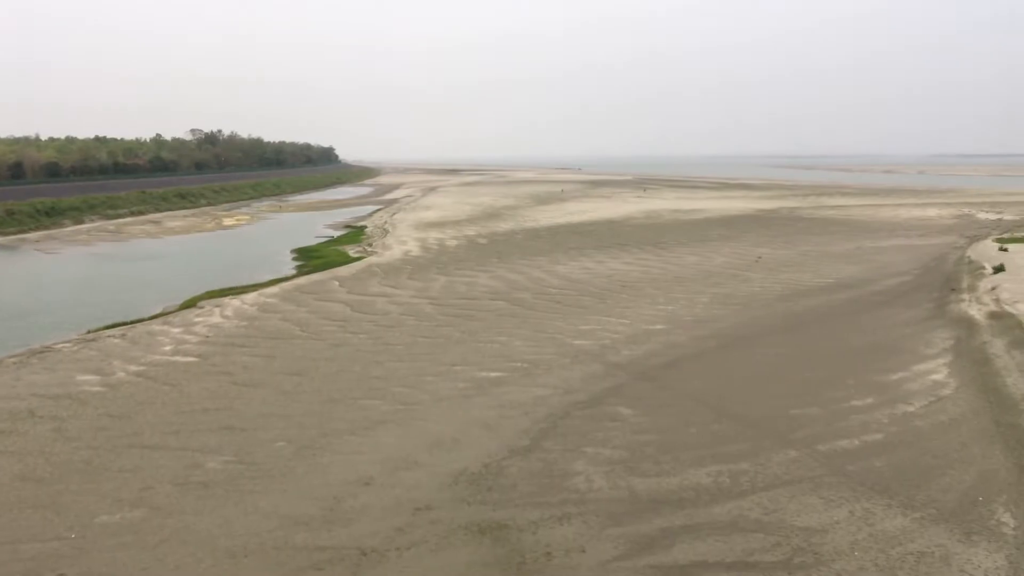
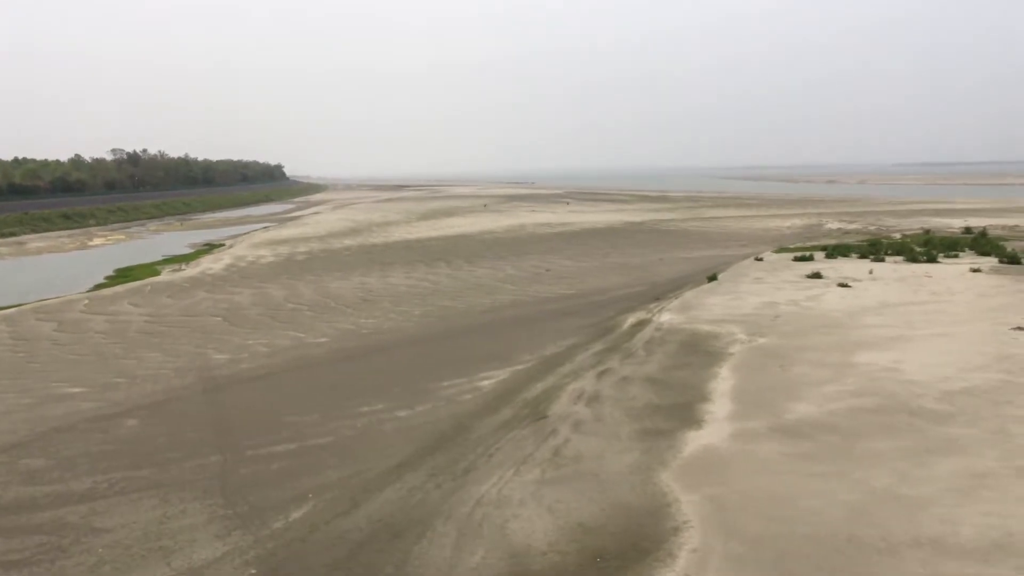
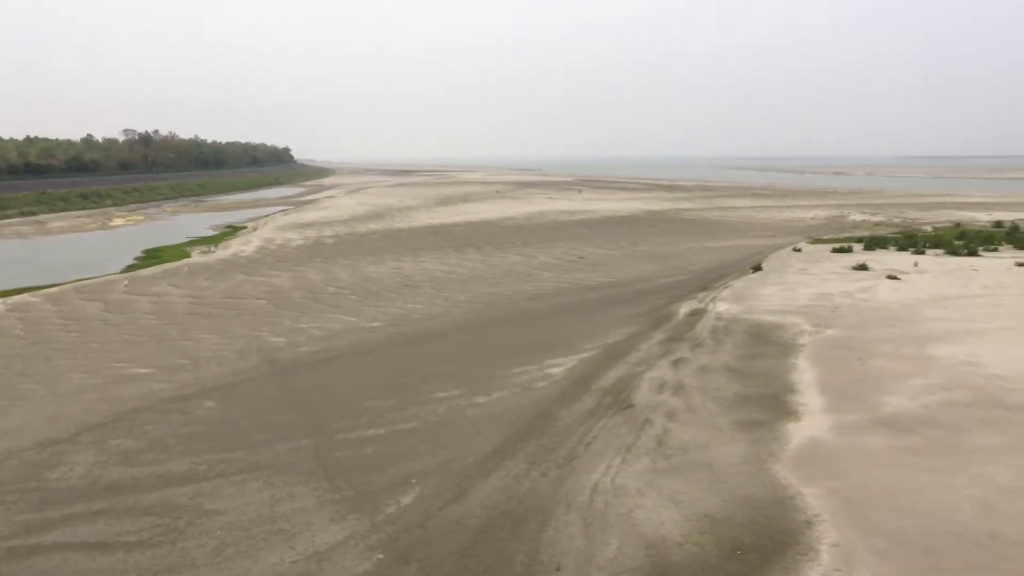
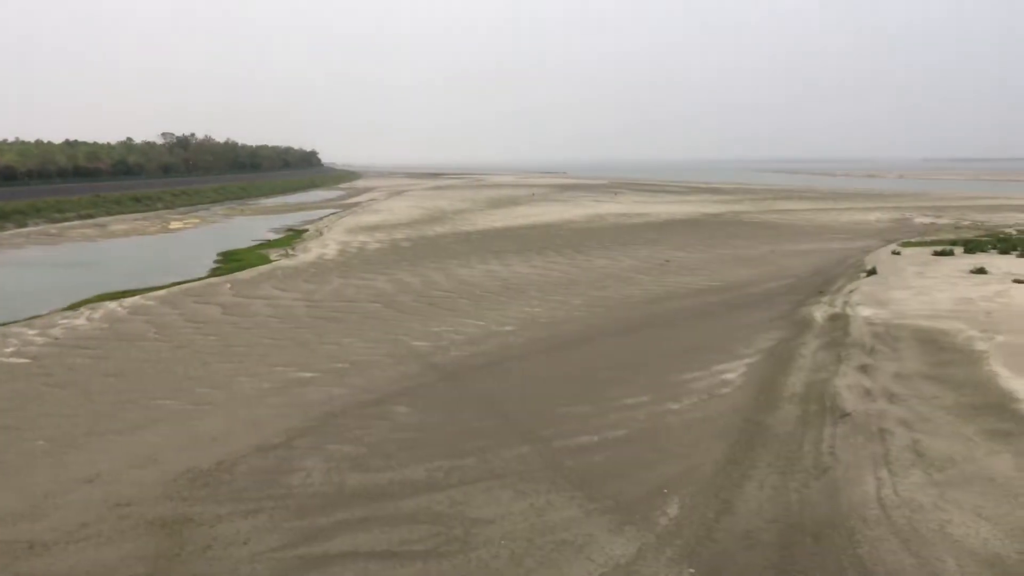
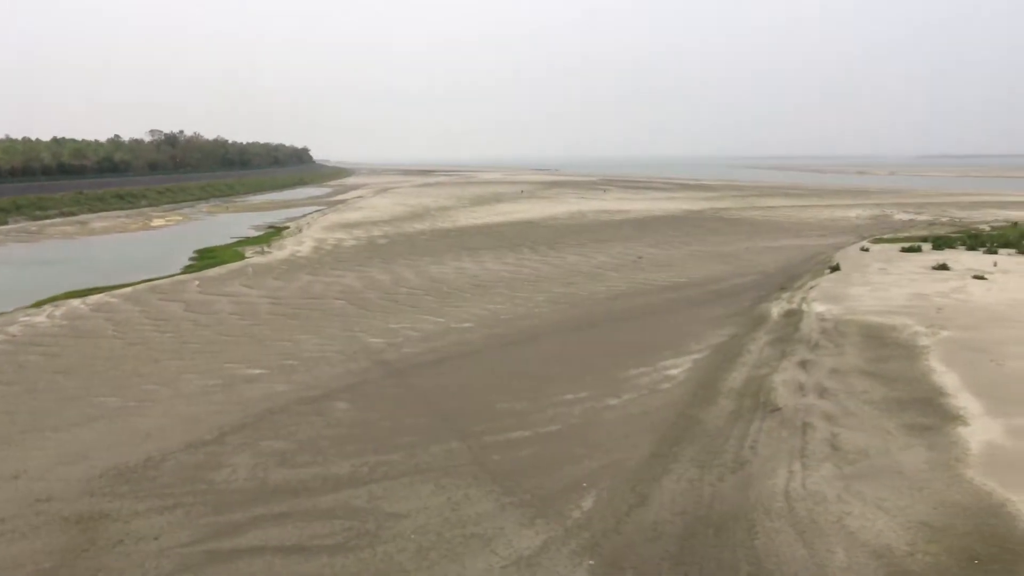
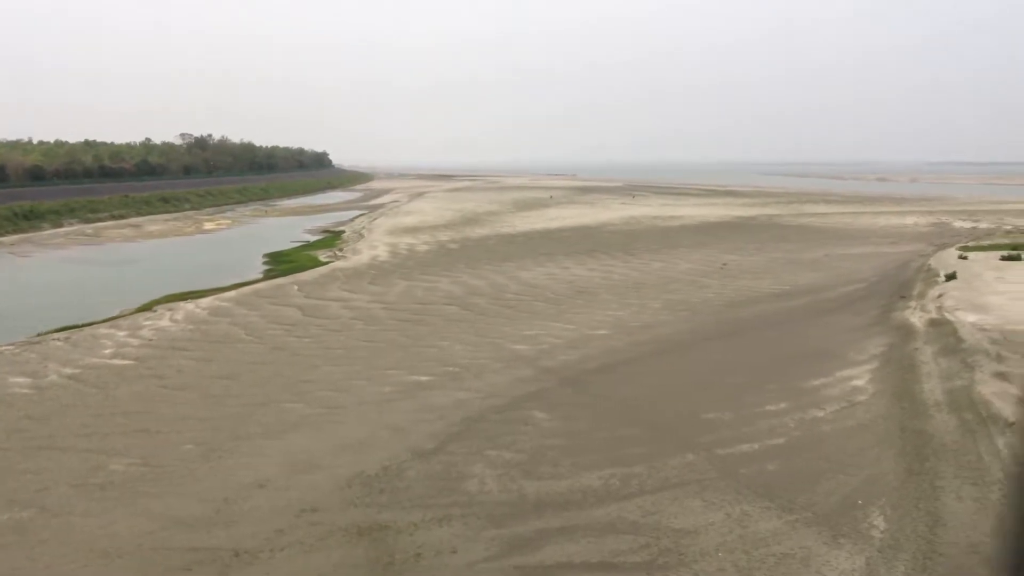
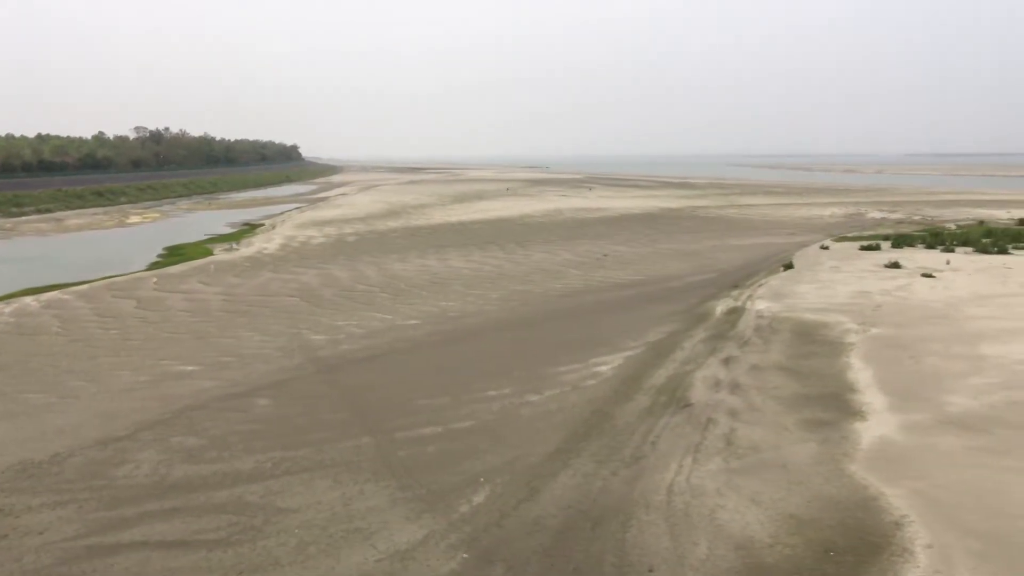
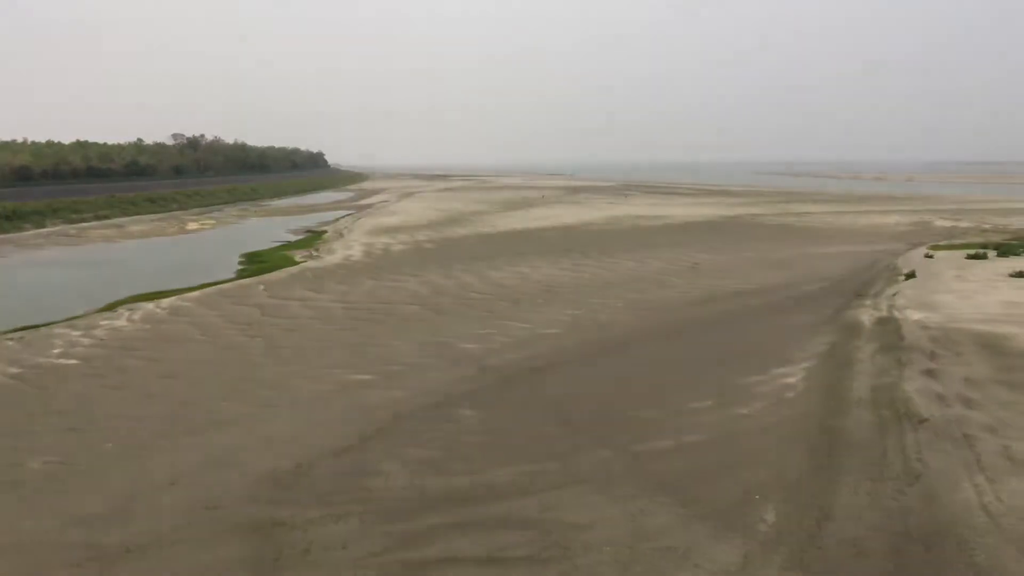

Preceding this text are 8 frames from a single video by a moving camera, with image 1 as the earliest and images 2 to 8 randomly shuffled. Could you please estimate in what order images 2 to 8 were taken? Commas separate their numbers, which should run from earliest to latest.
6, 8, 4, 5, 7, 3, 2
